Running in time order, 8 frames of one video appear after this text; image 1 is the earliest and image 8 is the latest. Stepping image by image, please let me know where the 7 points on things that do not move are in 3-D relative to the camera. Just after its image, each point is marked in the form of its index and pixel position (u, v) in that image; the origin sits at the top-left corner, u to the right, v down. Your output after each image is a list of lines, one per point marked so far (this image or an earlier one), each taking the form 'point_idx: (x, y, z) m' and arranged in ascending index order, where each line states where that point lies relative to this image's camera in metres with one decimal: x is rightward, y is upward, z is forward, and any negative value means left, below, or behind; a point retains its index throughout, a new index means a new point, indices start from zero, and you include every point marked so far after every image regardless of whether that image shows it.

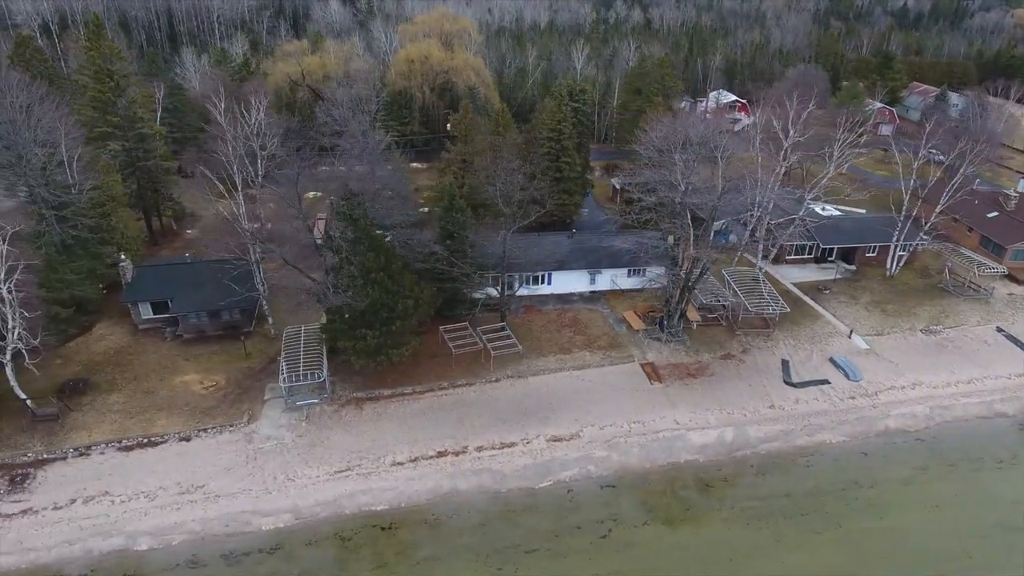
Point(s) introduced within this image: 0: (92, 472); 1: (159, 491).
0: (-10.4, -4.6, +19.7) m
1: (-8.5, -4.9, +19.1) m
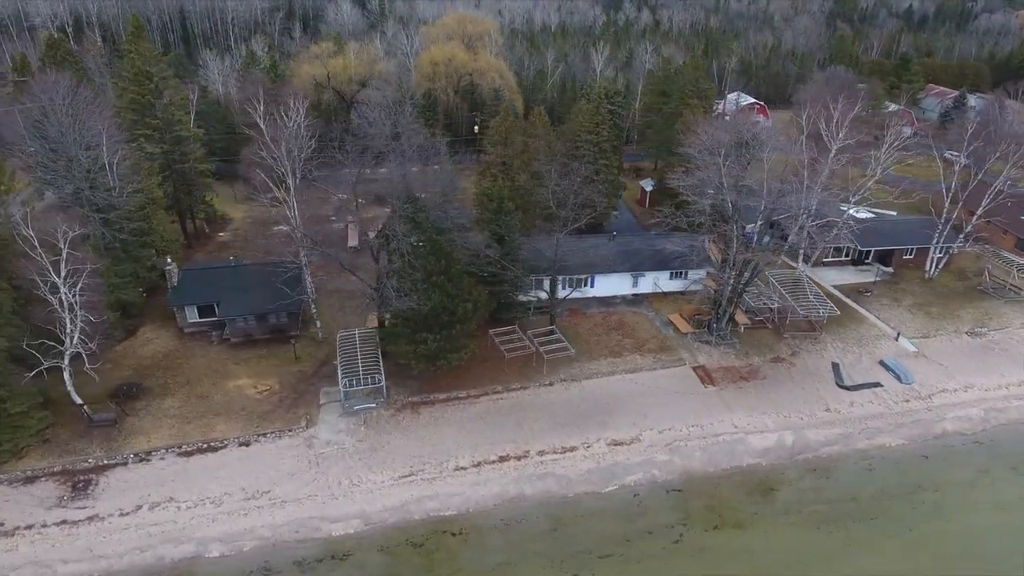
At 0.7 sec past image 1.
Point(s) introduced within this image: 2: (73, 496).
0: (-8.8, -4.7, +19.5) m
1: (-6.9, -5.0, +19.0) m
2: (-10.4, -5.0, +18.9) m
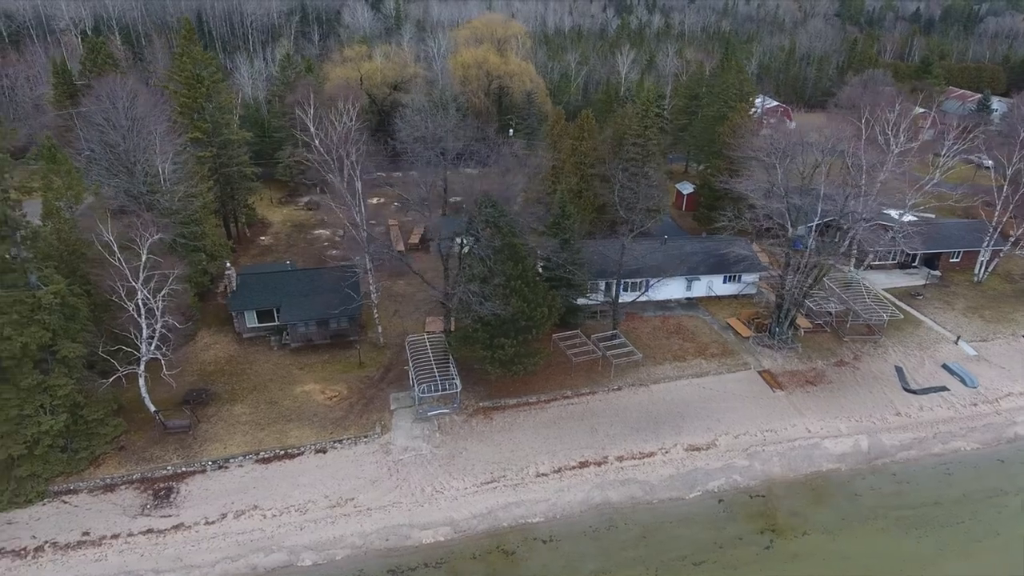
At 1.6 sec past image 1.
0: (-6.7, -4.8, +19.3) m
1: (-4.8, -5.1, +18.8) m
2: (-8.4, -5.1, +18.7) m
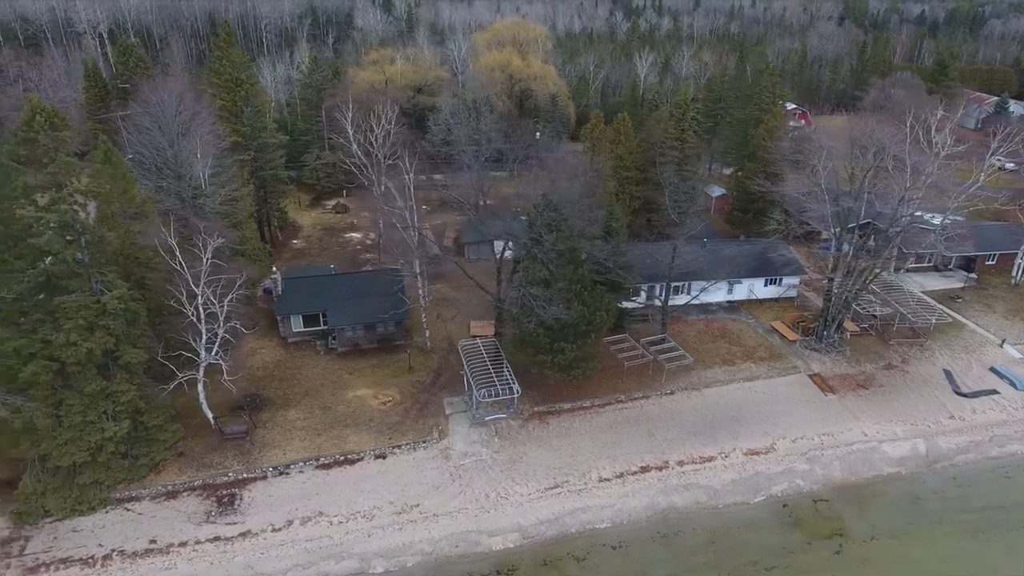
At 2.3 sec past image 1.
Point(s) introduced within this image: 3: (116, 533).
0: (-5.1, -4.9, +19.1) m
1: (-3.2, -5.2, +18.6) m
2: (-6.8, -5.2, +18.5) m
3: (-8.9, -5.5, +17.8) m
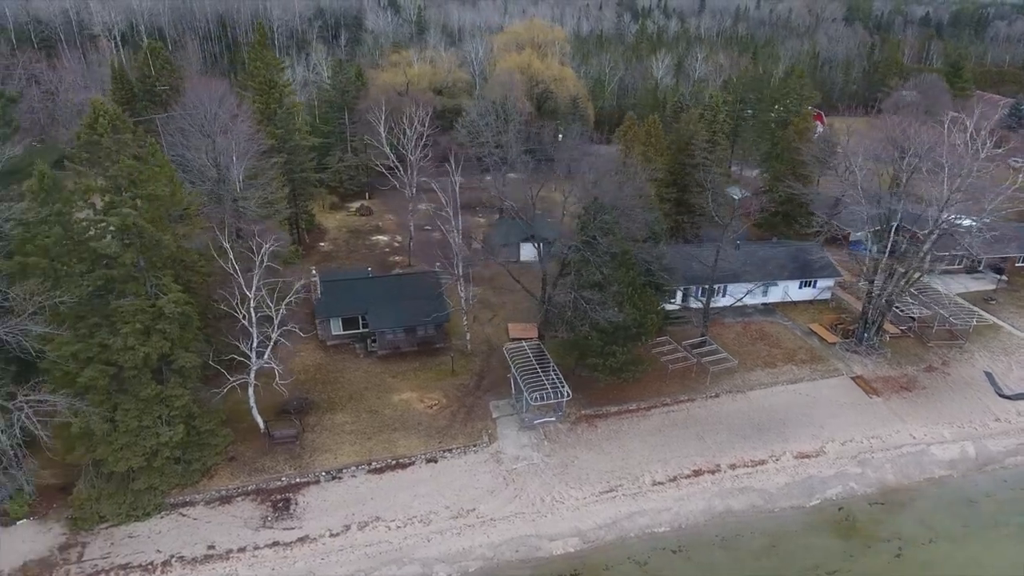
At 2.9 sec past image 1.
0: (-3.8, -5.0, +19.0) m
1: (-1.9, -5.3, +18.5) m
2: (-5.4, -5.3, +18.3) m
3: (-7.5, -5.6, +17.6) m
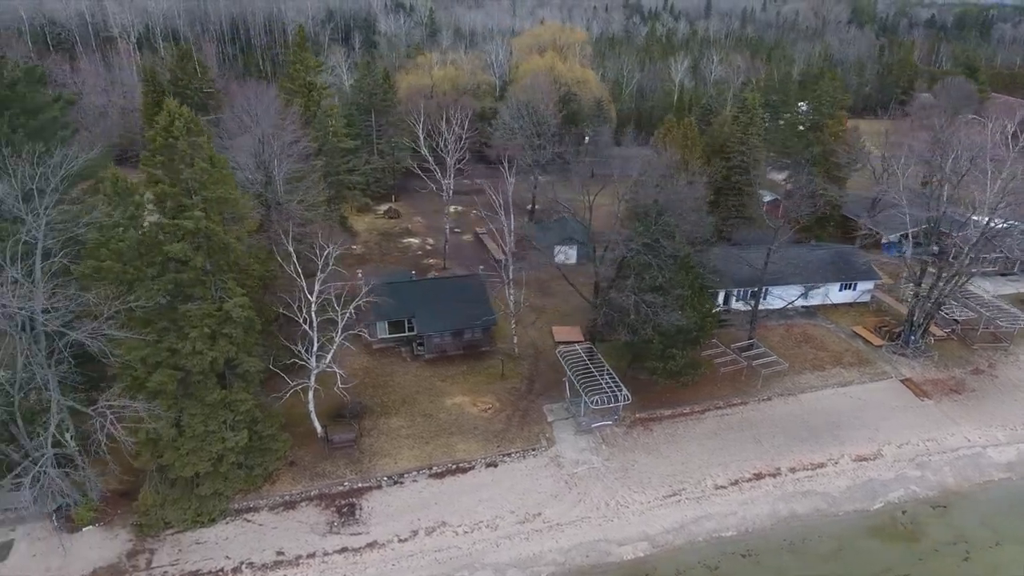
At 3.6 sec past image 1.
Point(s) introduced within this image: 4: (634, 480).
0: (-2.2, -5.1, +18.9) m
1: (-0.3, -5.4, +18.4) m
2: (-3.9, -5.4, +18.2) m
3: (-6.0, -5.7, +17.5) m
4: (+3.1, -4.8, +19.8) m
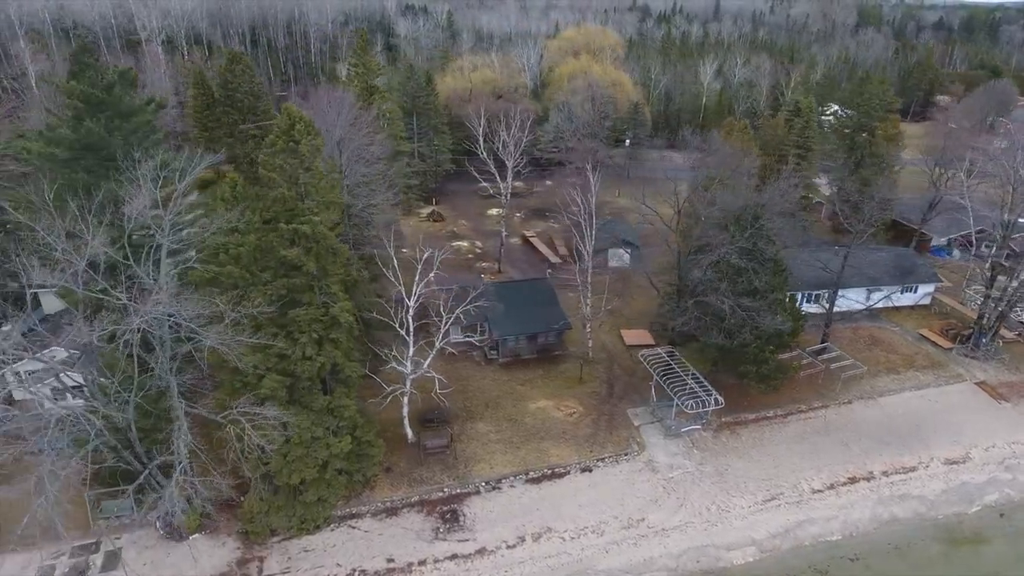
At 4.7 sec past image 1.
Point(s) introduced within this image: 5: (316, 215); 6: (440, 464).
0: (+0.2, -5.2, +18.7) m
1: (+2.1, -5.5, +18.3) m
2: (-1.5, -5.5, +18.1) m
3: (-3.6, -5.8, +17.3) m
4: (+5.5, -4.9, +19.8) m
5: (-4.0, +1.5, +16.3) m
6: (-1.8, -4.4, +19.8) m
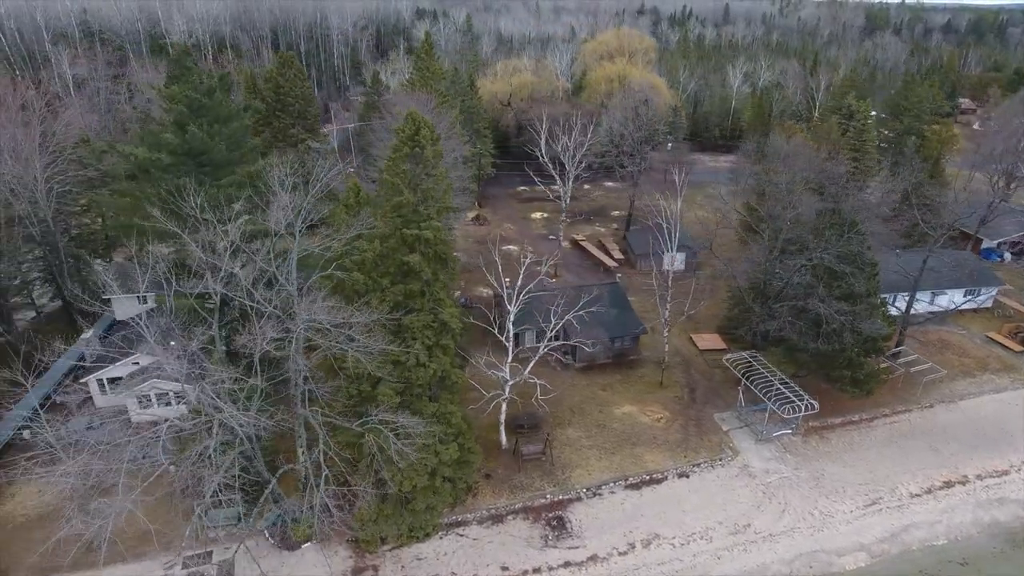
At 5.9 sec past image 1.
0: (+2.6, -5.3, +18.7) m
1: (+4.6, -5.6, +18.2) m
2: (+1.0, -5.6, +18.0) m
3: (-1.1, -5.9, +17.2) m
4: (+7.9, -5.0, +19.7) m
5: (-1.6, +1.4, +16.2) m
6: (+0.6, -4.5, +19.7) m
